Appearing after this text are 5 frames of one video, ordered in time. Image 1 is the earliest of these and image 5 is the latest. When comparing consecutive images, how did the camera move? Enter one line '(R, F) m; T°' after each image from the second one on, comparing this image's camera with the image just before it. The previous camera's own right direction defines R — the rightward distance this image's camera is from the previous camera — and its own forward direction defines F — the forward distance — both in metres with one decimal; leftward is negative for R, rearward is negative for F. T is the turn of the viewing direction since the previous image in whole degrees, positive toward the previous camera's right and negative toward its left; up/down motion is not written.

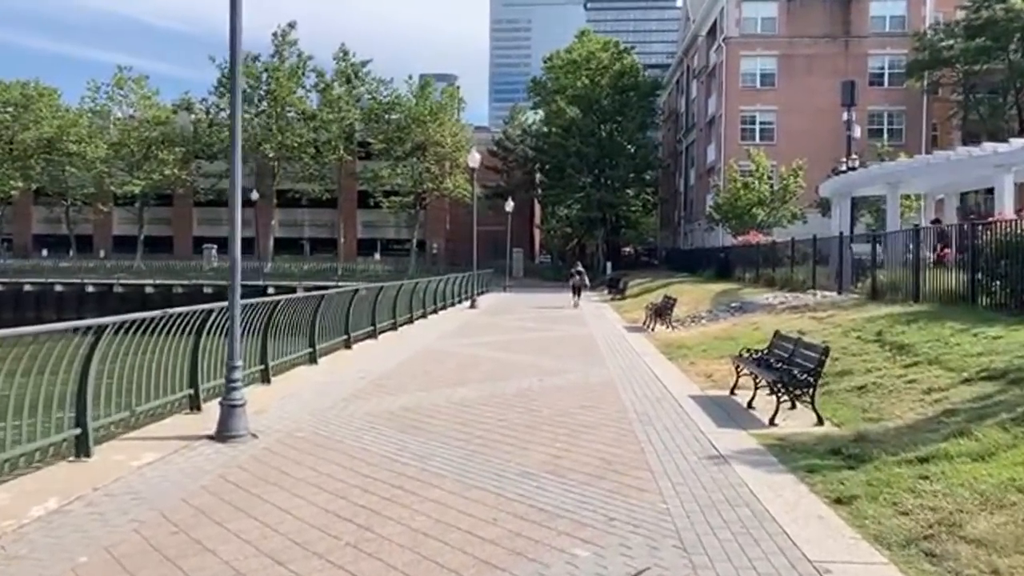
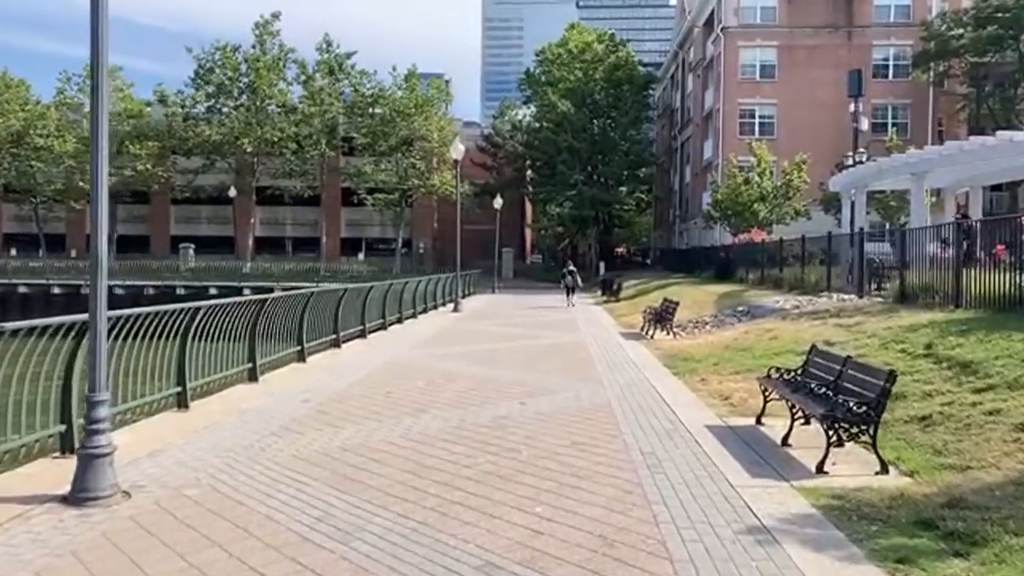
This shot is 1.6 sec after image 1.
(+0.2, +2.5) m; +1°
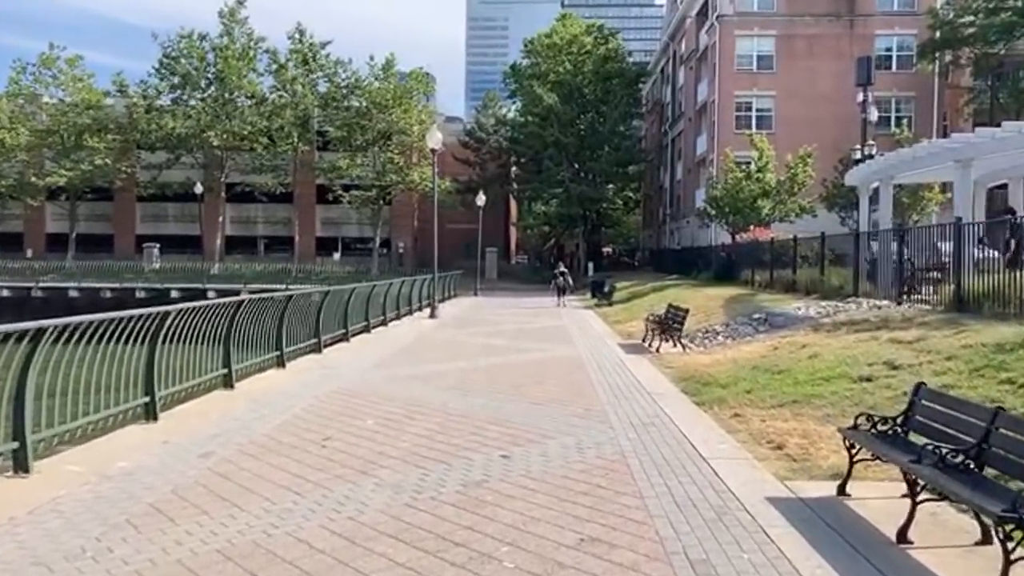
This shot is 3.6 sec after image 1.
(+0.1, +3.2) m; +1°
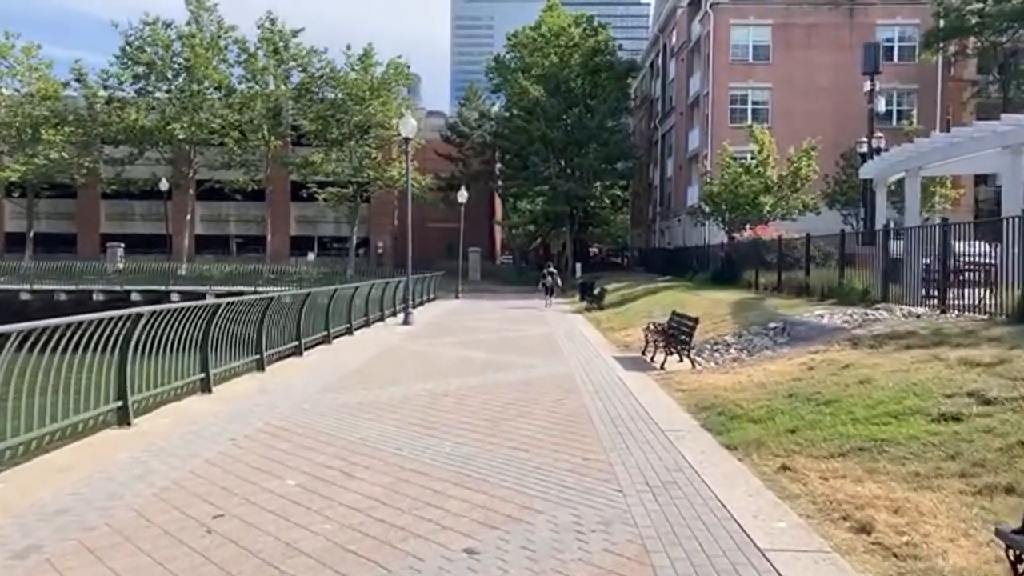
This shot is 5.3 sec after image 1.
(+0.1, +2.8) m; +1°
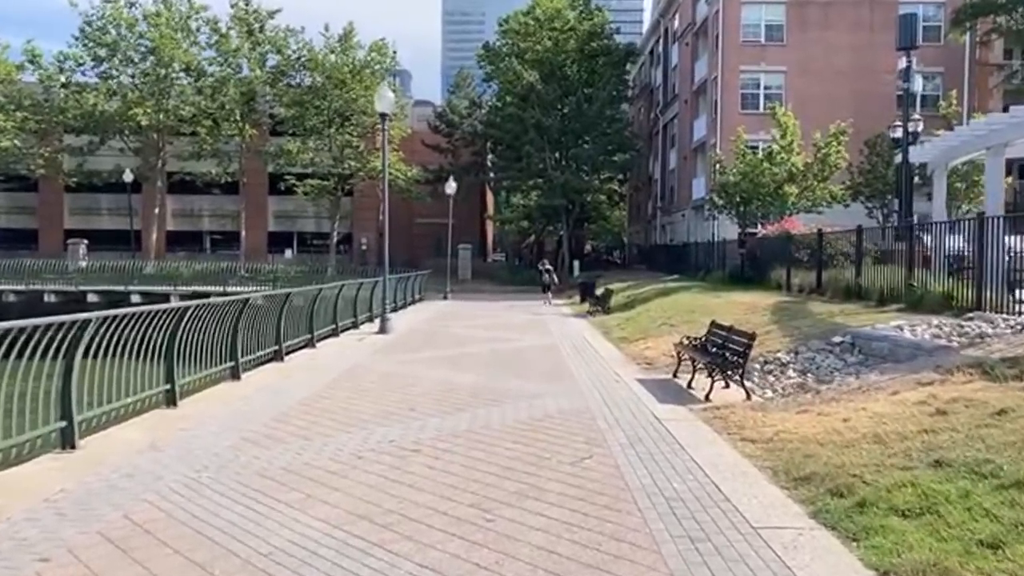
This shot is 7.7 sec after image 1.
(-0.1, +3.9) m; +1°
